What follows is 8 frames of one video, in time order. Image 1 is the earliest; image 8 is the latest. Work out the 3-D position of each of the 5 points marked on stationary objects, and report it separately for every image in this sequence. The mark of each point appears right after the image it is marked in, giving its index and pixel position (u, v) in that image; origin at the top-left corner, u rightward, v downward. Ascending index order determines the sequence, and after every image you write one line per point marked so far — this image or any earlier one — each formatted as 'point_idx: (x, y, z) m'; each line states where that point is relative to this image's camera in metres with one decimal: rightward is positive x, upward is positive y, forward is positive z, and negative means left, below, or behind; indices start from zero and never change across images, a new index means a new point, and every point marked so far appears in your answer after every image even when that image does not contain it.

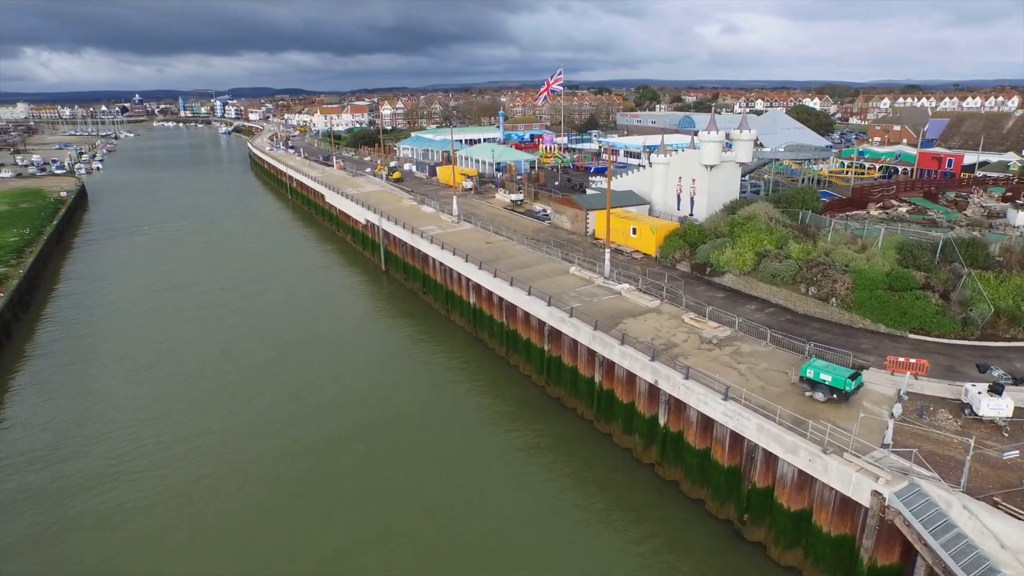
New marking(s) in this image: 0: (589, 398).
0: (+2.3, -3.2, +19.6) m
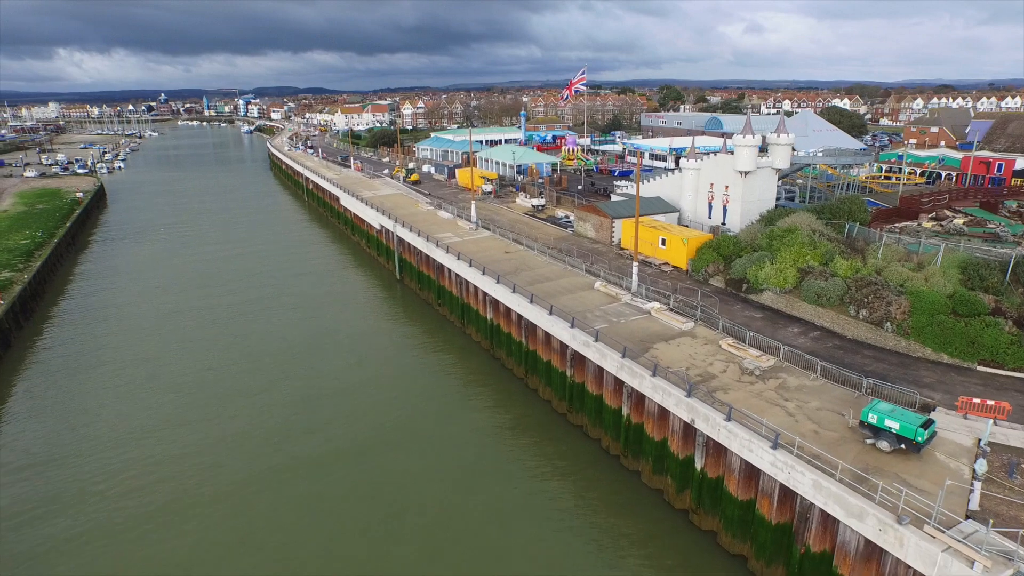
0: (+2.7, -3.8, +17.8) m
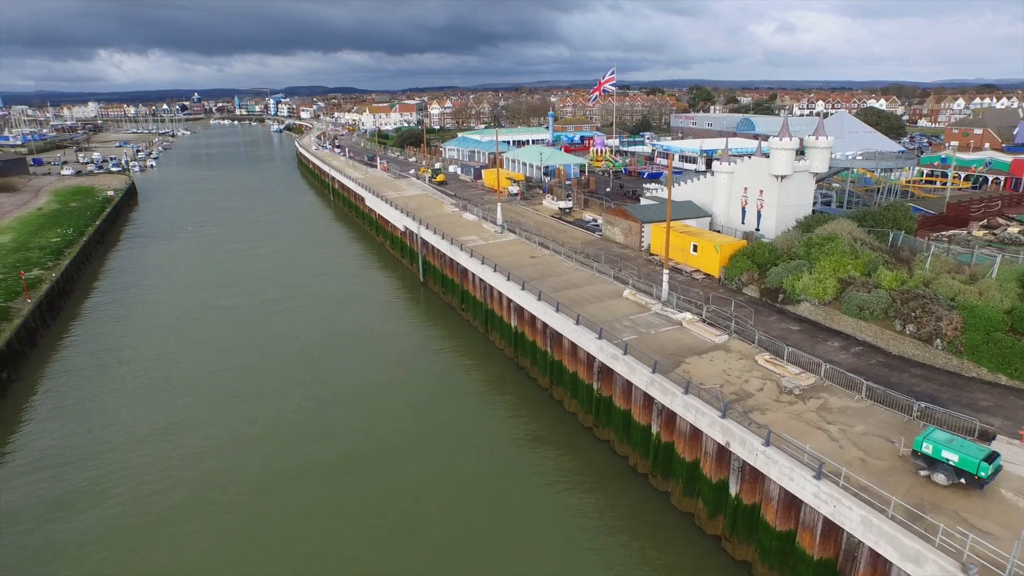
0: (+3.3, -4.0, +17.0) m
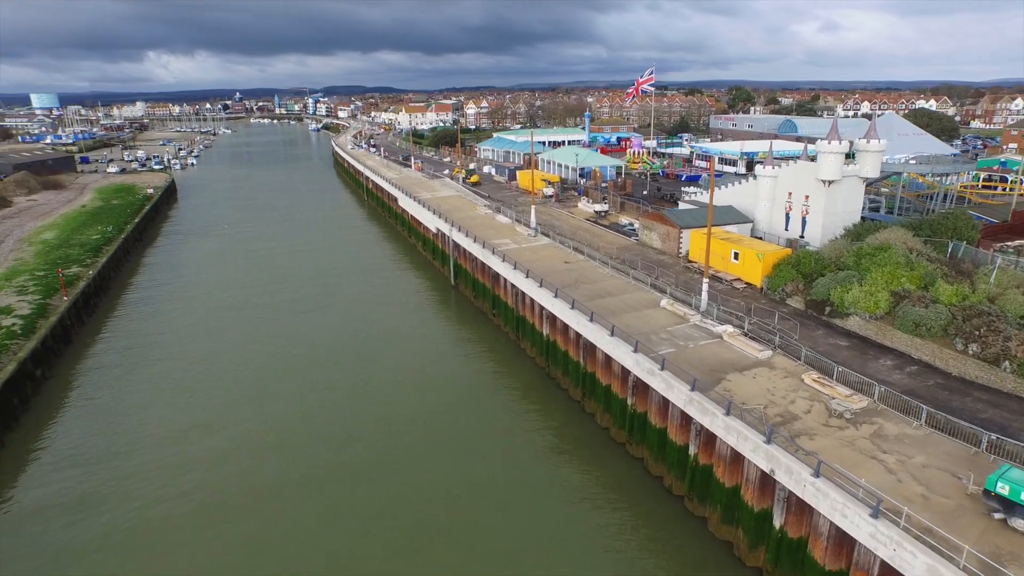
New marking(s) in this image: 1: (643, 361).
0: (+4.0, -4.3, +16.1) m
1: (+3.3, -1.8, +16.8) m
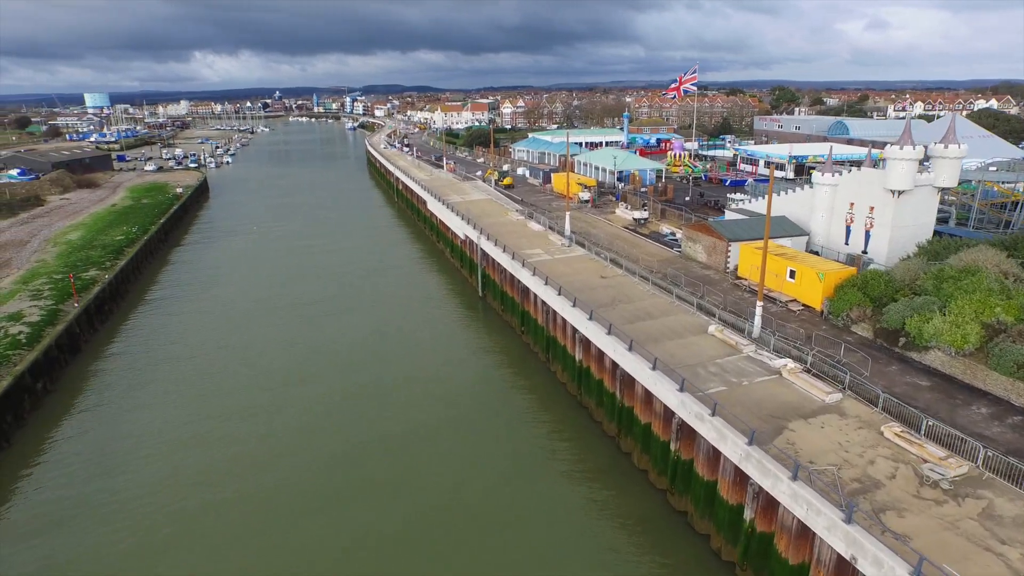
0: (+4.5, -5.0, +13.8) m
1: (+3.8, -2.5, +14.5) m
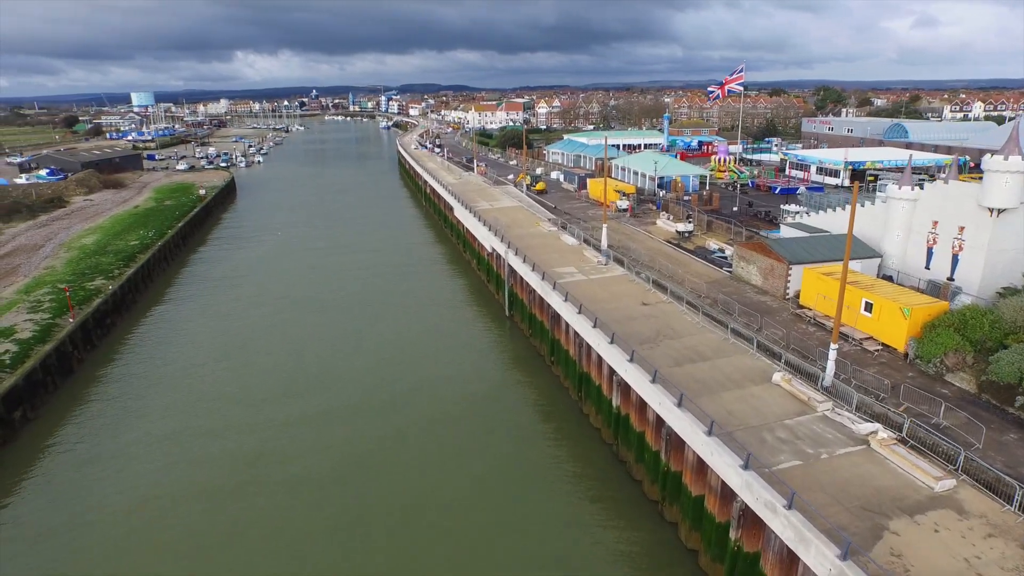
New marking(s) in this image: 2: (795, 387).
0: (+4.8, -5.9, +10.7) m
1: (+4.2, -3.4, +11.5) m
2: (+6.4, -2.2, +15.3) m
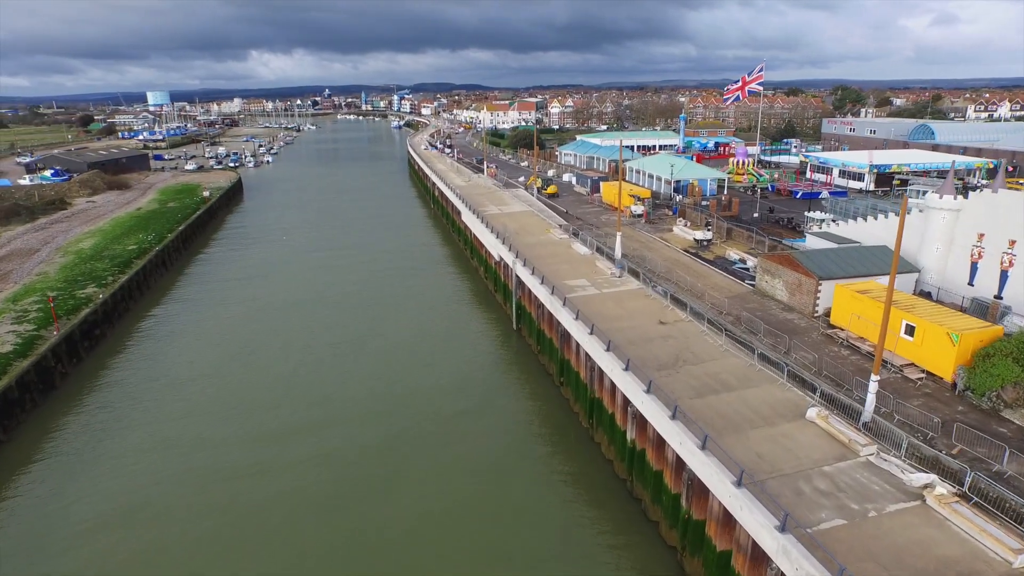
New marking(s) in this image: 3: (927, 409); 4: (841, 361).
0: (+4.8, -6.4, +9.1) m
1: (+4.2, -3.9, +9.9) m
2: (+6.5, -2.8, +13.6) m
3: (+9.3, -2.7, +15.1) m
4: (+8.7, -1.9, +17.8) m
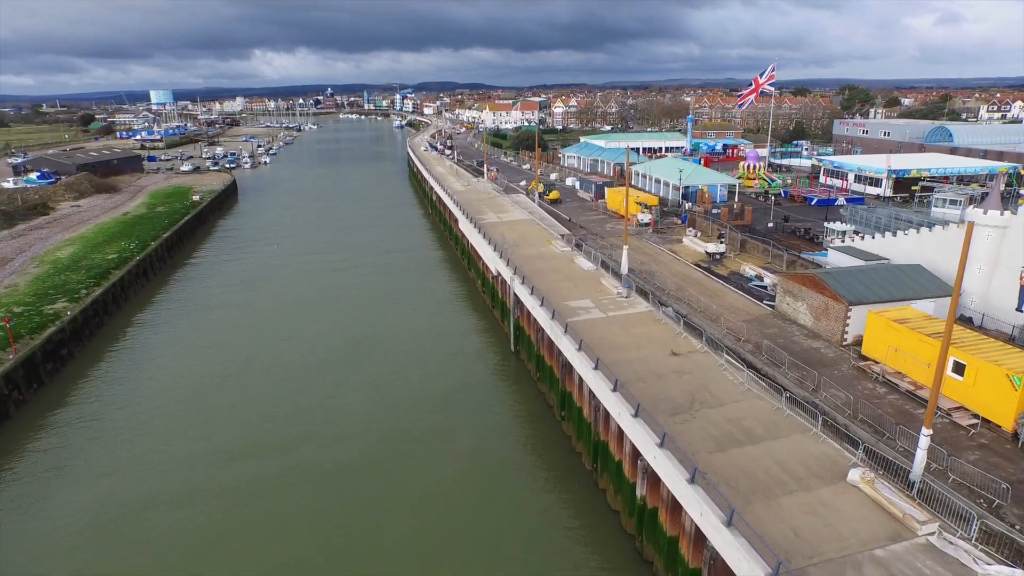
0: (+4.6, -7.2, +7.0) m
1: (+4.0, -4.6, +7.8) m
2: (+6.3, -3.5, +11.5) m
3: (+9.1, -3.4, +13.0) m
4: (+8.5, -2.7, +15.7) m
